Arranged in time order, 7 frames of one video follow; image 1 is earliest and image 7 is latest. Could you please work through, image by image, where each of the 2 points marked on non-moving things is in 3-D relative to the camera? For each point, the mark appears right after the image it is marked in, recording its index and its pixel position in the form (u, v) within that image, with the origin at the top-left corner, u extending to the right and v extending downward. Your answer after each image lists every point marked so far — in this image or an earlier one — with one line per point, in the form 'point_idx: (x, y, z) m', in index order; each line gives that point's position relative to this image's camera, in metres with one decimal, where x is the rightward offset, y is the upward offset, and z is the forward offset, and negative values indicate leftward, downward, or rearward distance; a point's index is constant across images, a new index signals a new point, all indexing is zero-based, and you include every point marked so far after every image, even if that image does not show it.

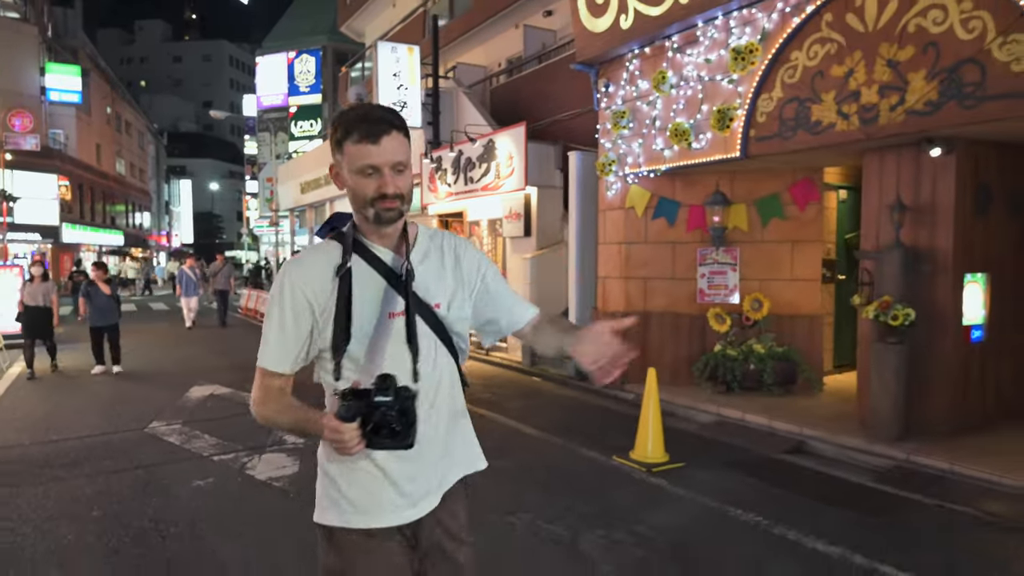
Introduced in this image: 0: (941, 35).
0: (+3.6, +2.1, +5.8) m
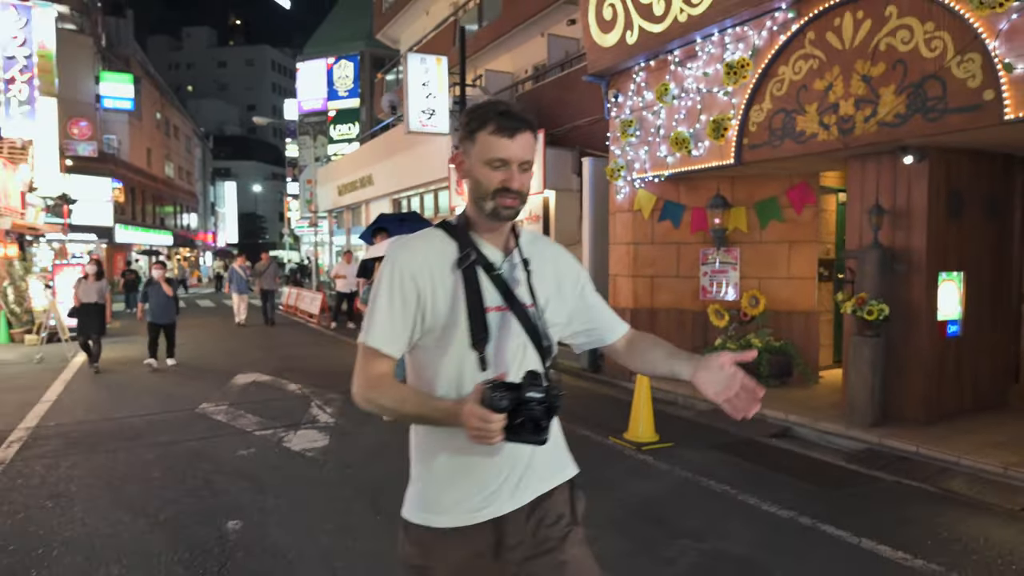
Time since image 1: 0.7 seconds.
0: (+3.6, +2.1, +6.3) m
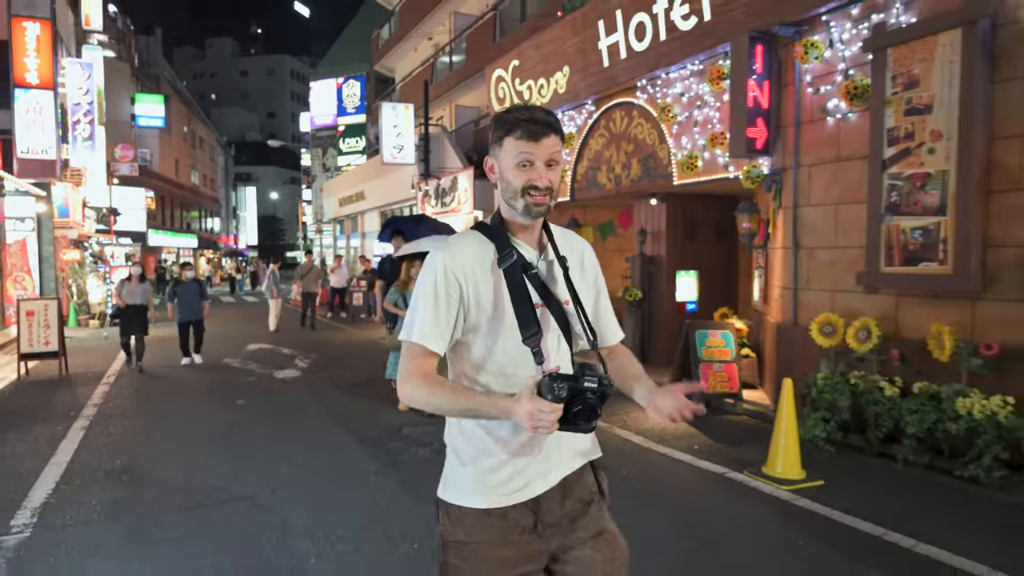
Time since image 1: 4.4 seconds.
0: (+2.0, +2.2, +10.6) m
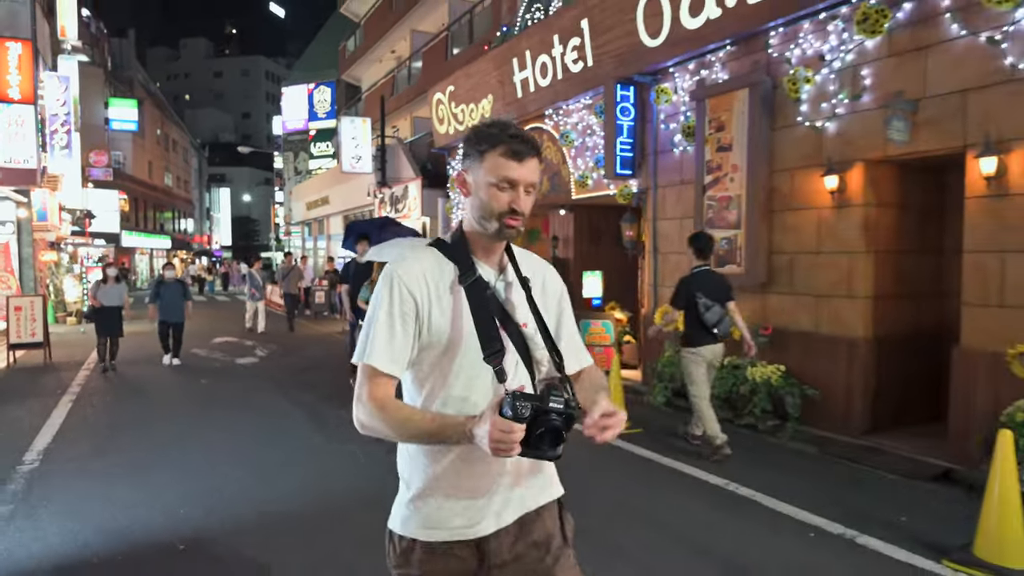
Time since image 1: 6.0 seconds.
0: (+0.7, +2.3, +12.5) m
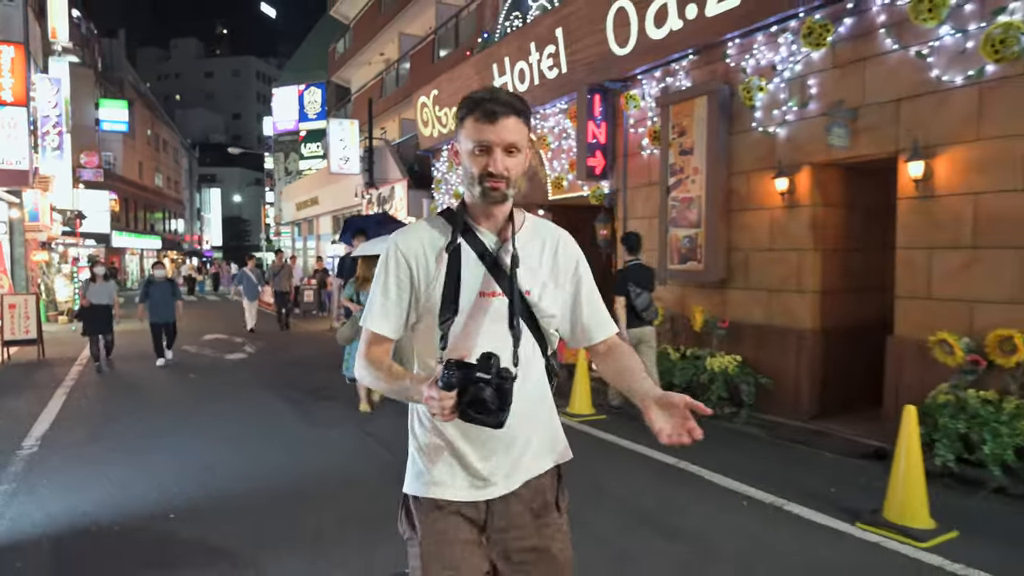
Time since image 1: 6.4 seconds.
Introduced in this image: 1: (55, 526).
0: (+0.3, +2.3, +12.9) m
1: (-3.2, -1.6, +4.8) m
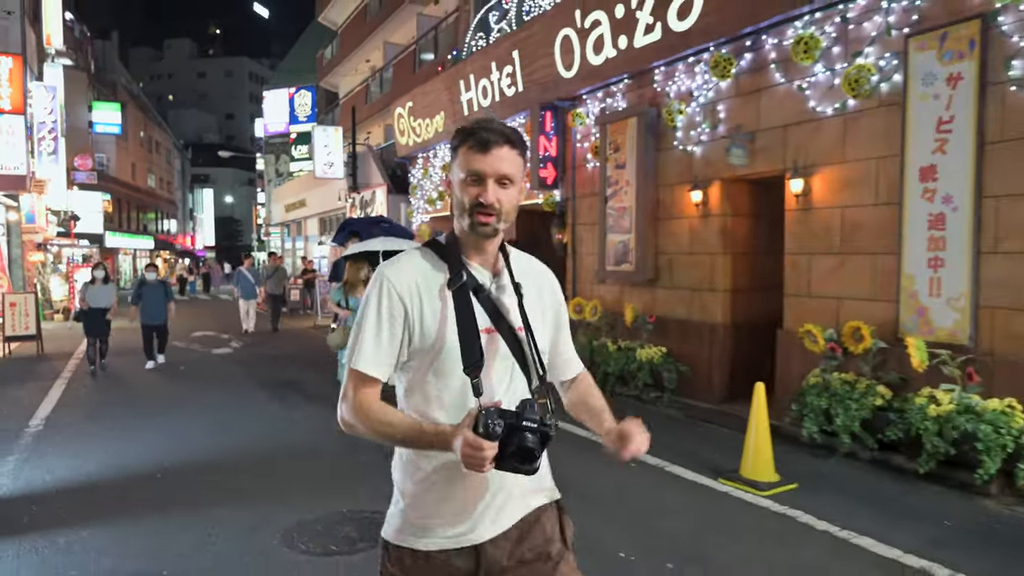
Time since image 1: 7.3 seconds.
0: (-0.4, +2.3, +14.0) m
1: (-3.8, -1.6, +5.9) m
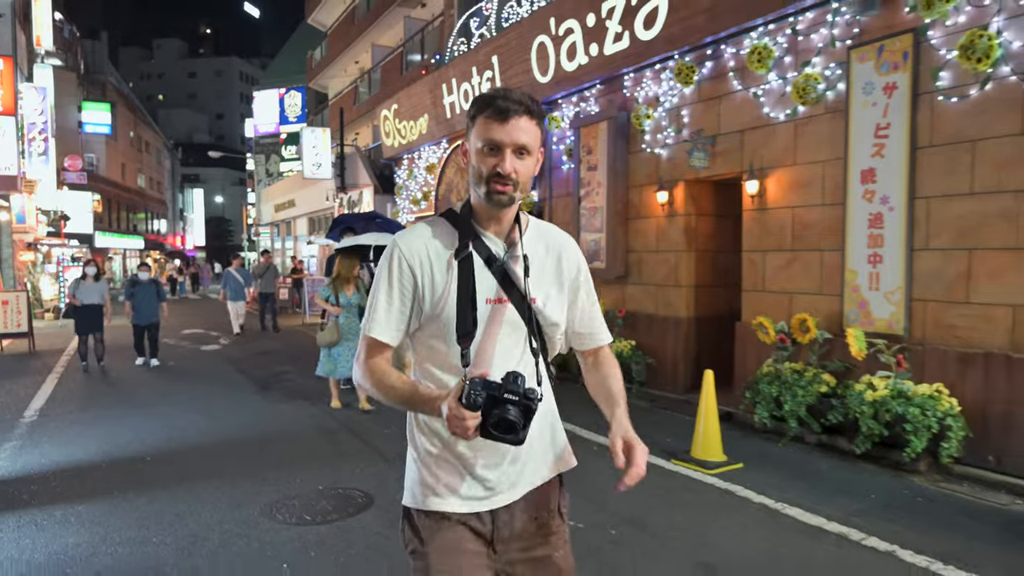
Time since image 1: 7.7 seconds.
0: (-0.8, +2.4, +14.4) m
1: (-4.1, -1.6, +6.2) m
